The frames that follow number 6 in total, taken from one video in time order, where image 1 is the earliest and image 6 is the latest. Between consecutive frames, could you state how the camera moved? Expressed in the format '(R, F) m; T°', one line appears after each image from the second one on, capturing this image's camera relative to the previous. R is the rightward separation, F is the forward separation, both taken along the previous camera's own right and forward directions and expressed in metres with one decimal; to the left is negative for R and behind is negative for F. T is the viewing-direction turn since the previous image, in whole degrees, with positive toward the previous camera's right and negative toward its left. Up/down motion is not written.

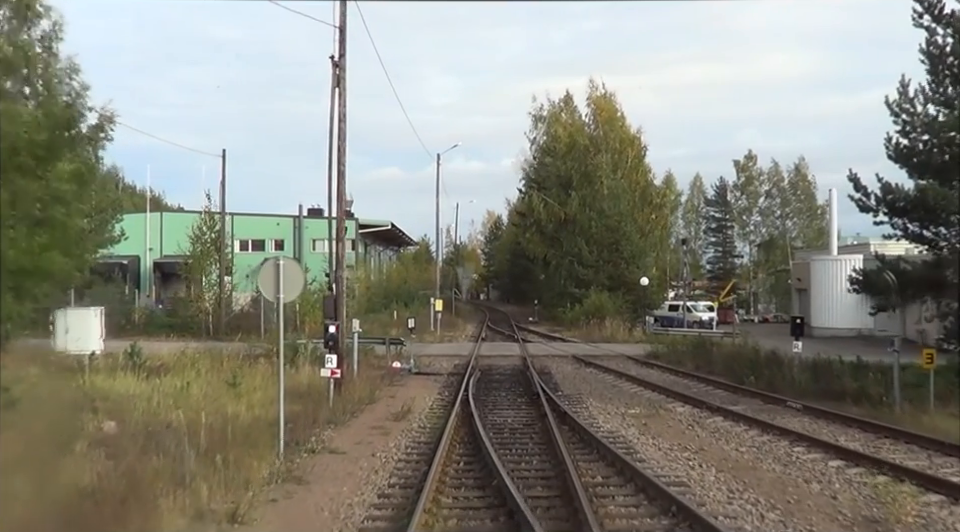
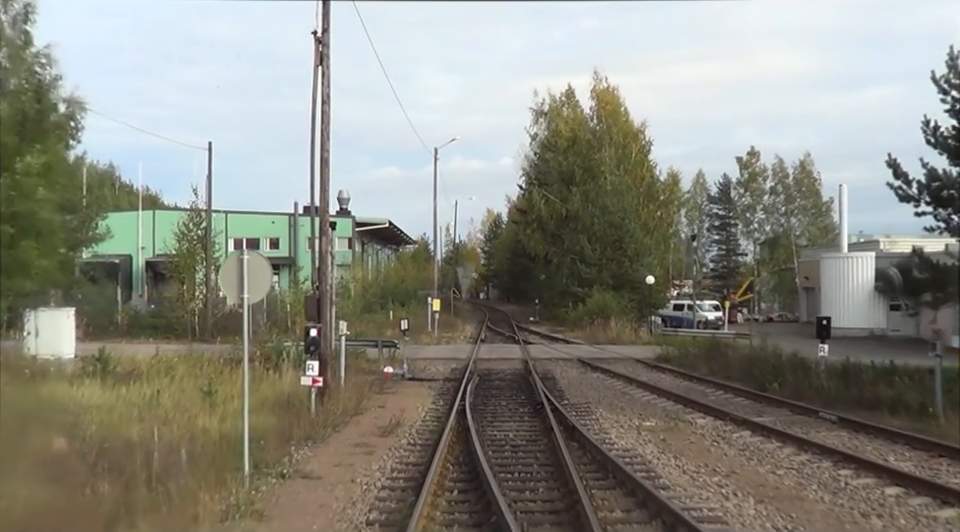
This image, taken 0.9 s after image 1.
(0.0, +1.7) m; 0°
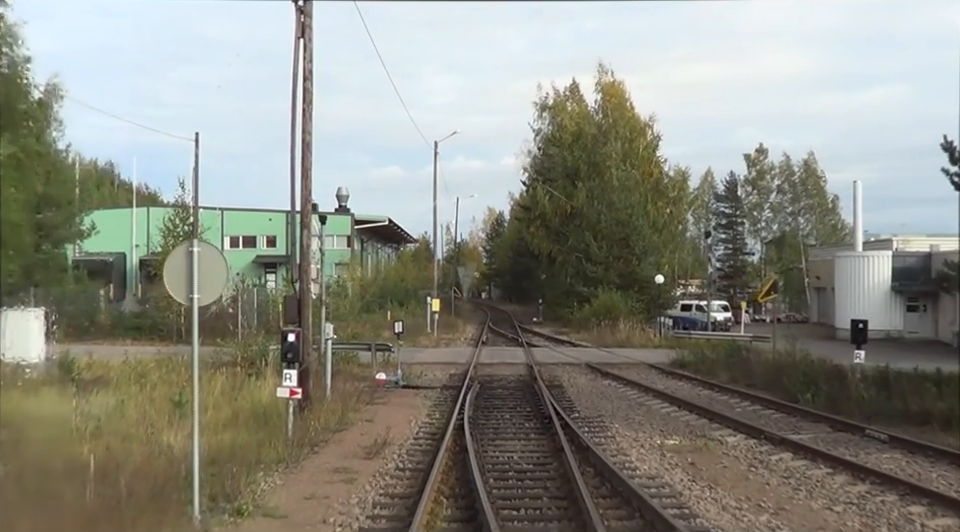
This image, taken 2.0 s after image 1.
(0.0, +1.8) m; 0°
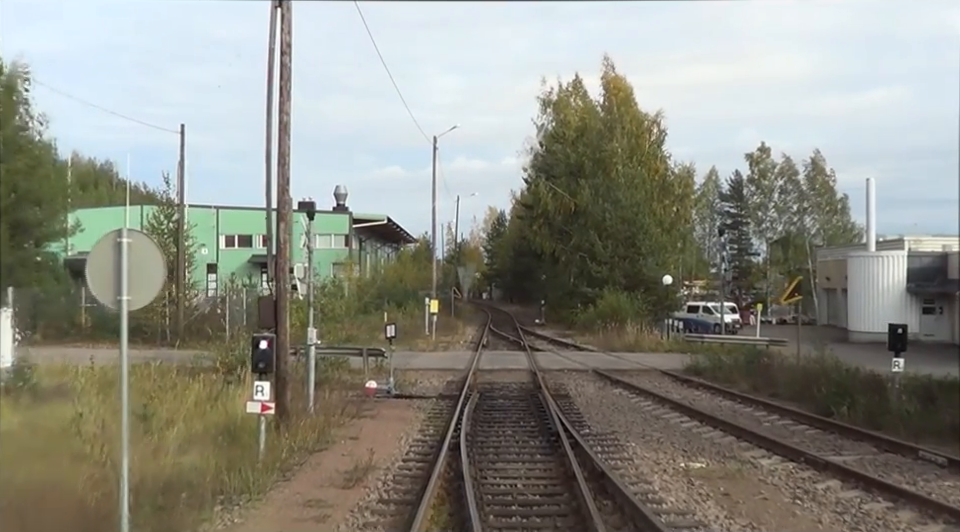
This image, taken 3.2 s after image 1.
(0.0, +1.6) m; 0°
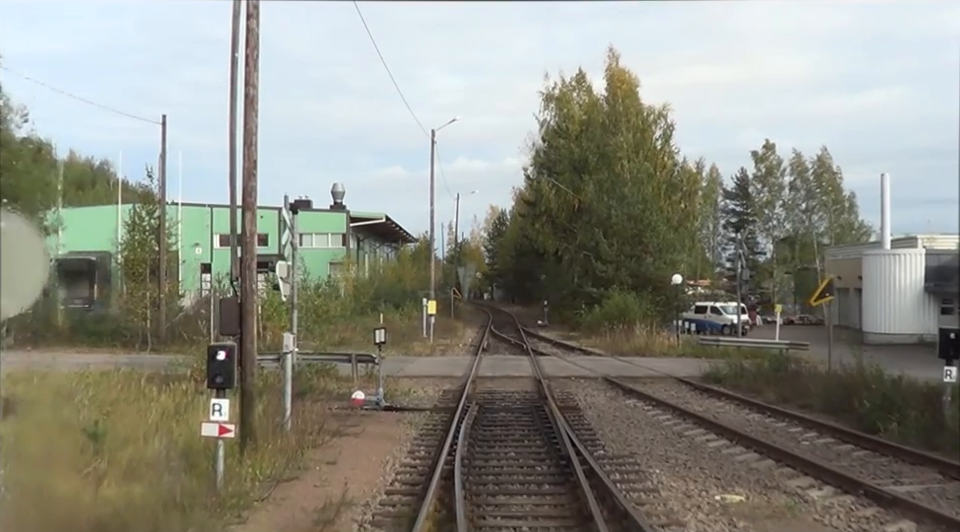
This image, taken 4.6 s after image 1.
(0.0, +1.8) m; 0°
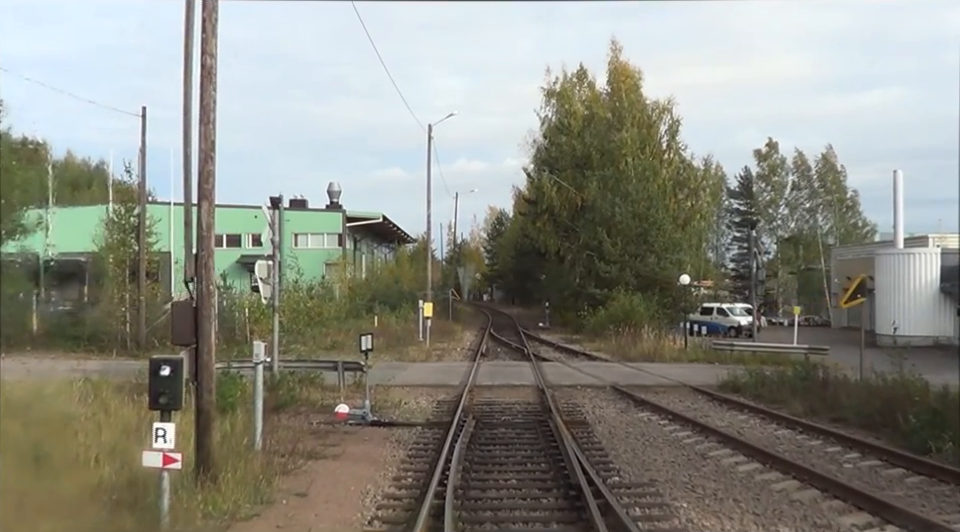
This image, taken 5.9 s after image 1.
(0.0, +1.6) m; 0°
